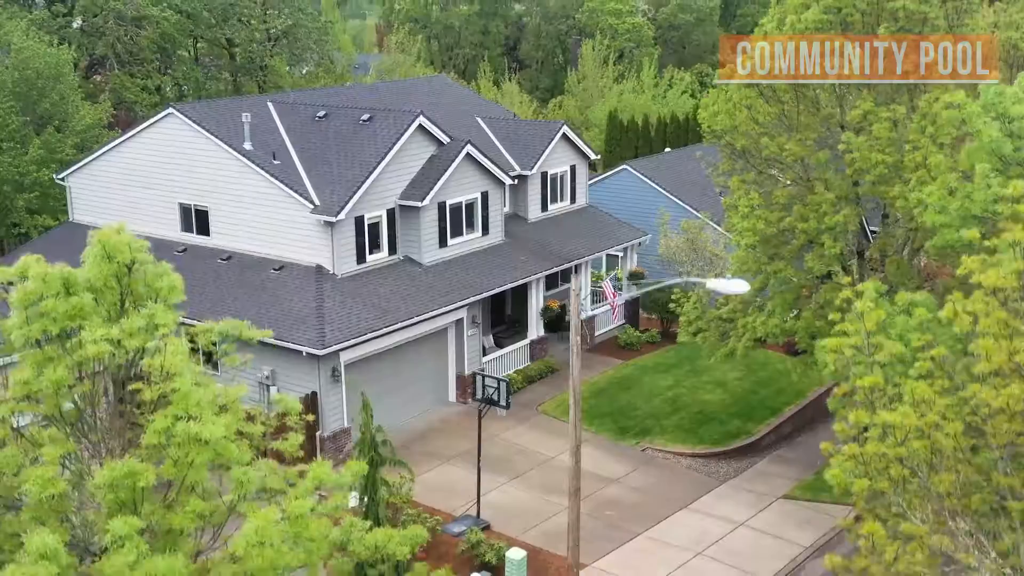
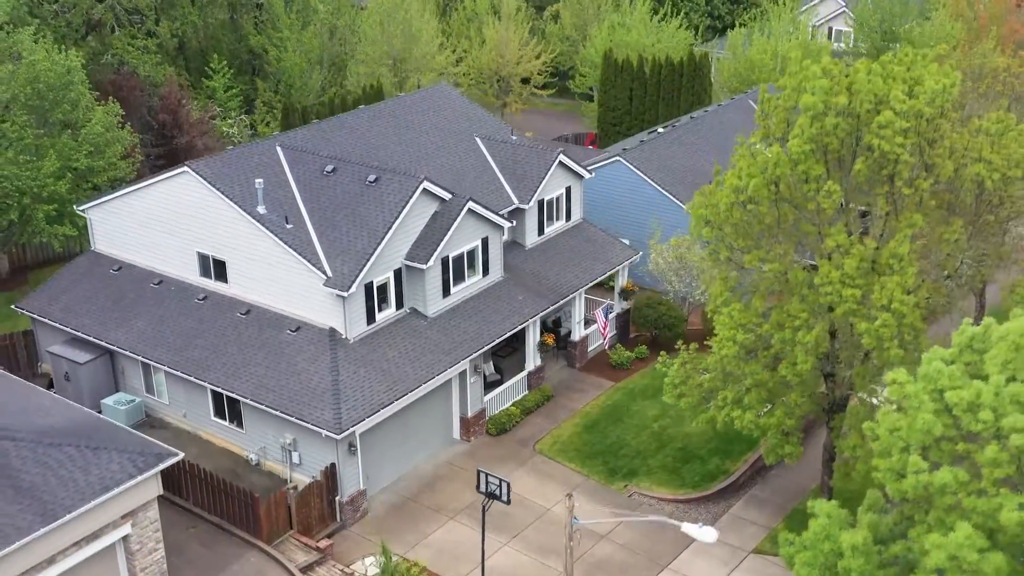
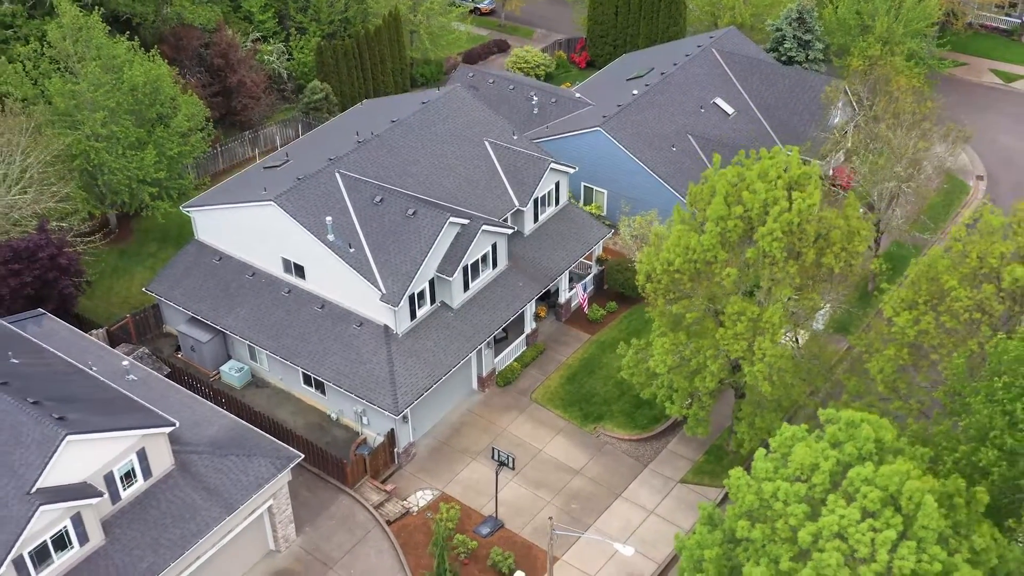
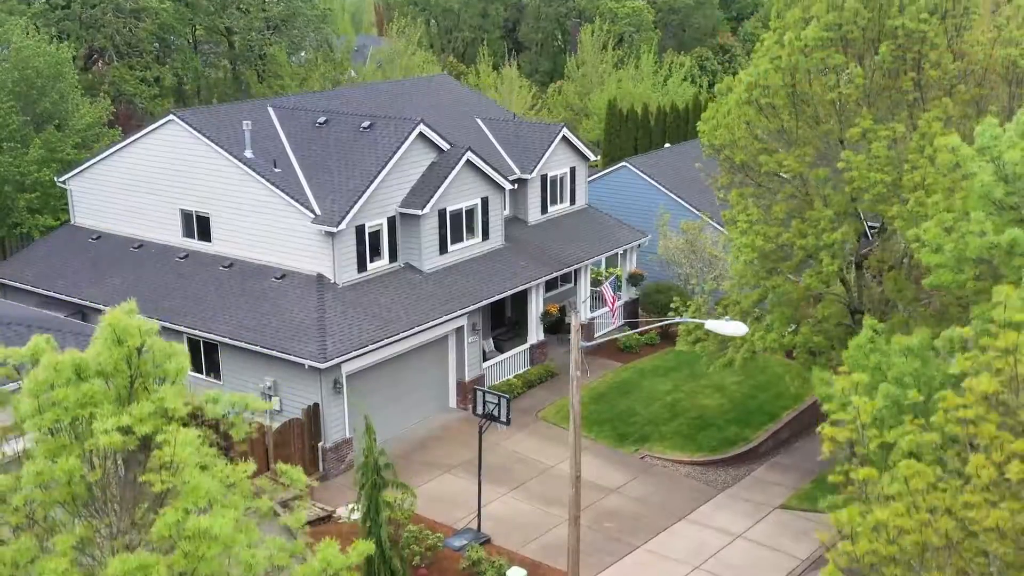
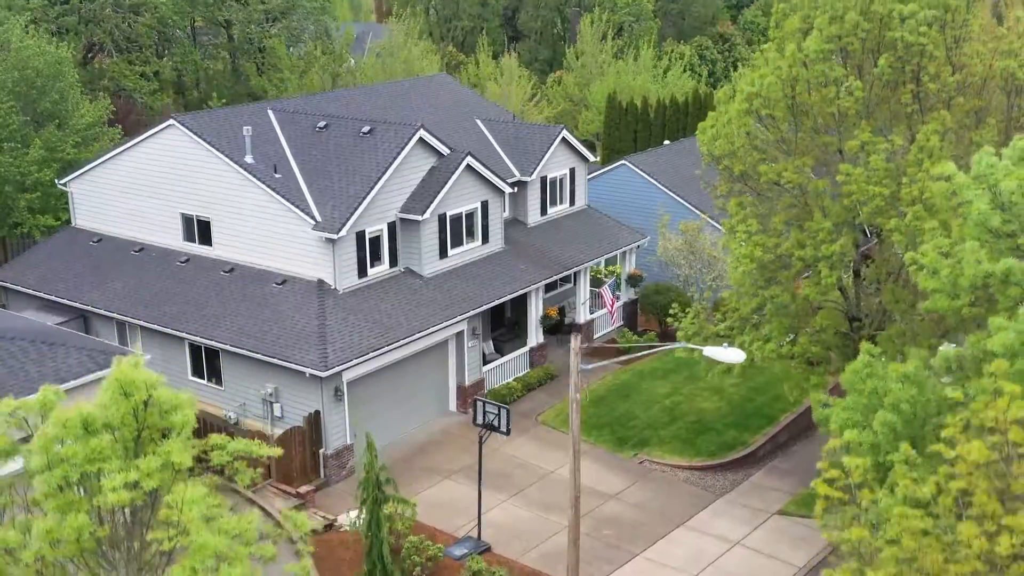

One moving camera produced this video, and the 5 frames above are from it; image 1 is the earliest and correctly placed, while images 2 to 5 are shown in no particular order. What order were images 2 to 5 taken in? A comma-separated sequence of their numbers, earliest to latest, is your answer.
4, 5, 2, 3
